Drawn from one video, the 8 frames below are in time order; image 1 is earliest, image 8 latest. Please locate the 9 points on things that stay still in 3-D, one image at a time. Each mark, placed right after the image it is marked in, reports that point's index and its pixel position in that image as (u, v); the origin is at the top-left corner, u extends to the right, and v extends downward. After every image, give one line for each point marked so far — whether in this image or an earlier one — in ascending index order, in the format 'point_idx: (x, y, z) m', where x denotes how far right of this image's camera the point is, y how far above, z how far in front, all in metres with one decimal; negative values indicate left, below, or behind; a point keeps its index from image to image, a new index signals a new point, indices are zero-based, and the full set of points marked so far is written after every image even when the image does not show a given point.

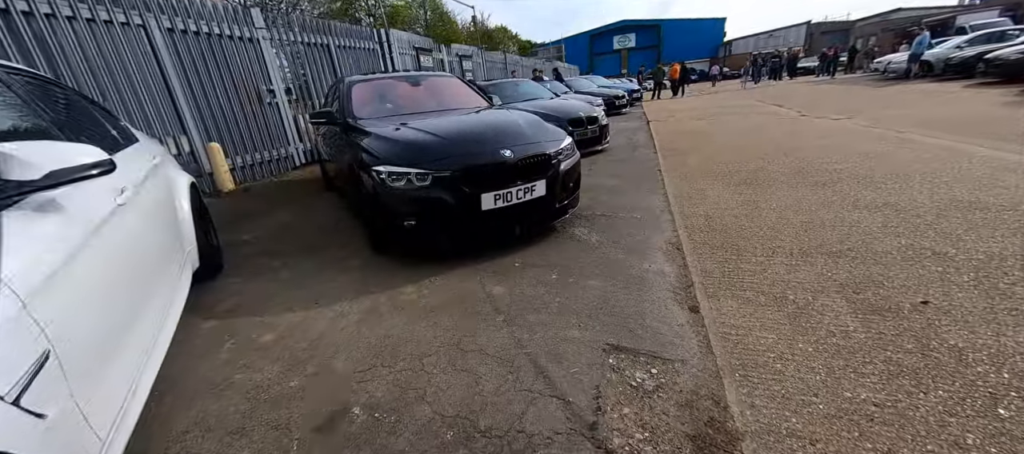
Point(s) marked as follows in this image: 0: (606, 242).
0: (+0.7, -0.1, +3.2) m
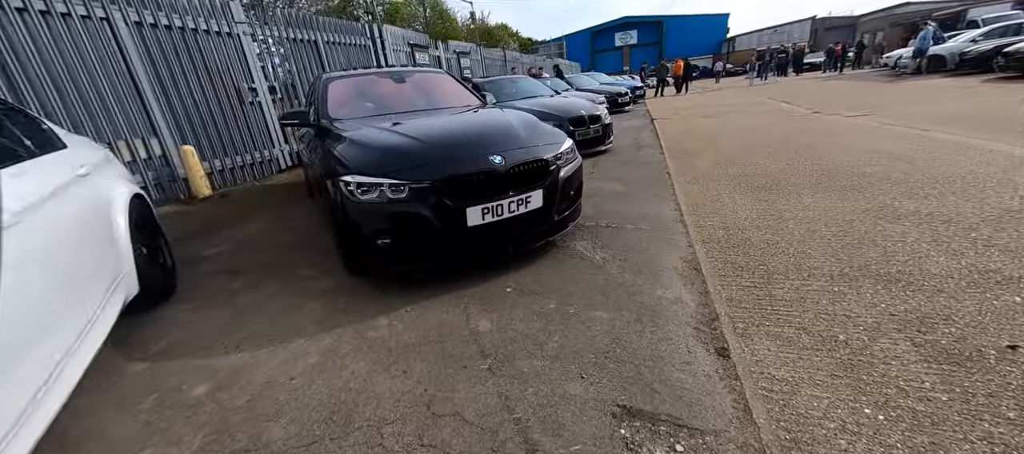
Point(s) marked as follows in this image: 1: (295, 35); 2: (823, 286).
0: (+0.7, -0.2, +2.8) m
1: (-4.0, +3.5, +7.3) m
2: (+1.7, -0.3, +2.2) m
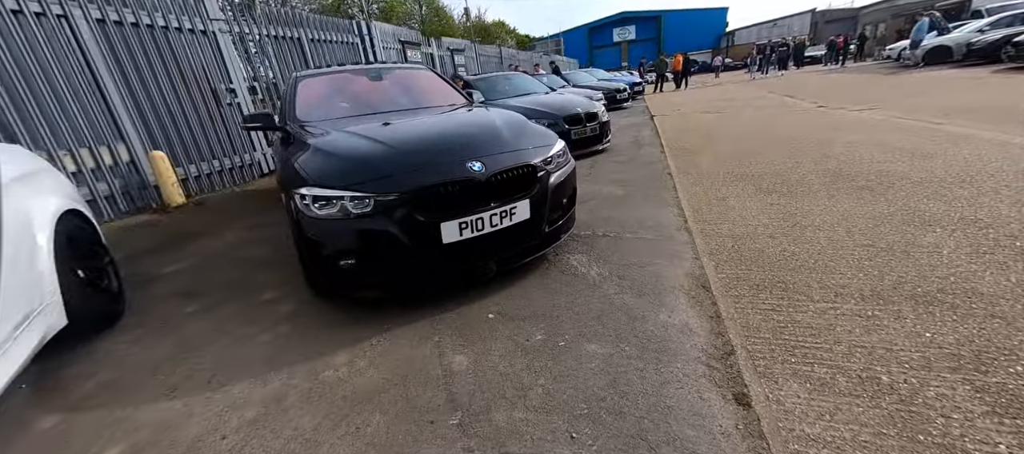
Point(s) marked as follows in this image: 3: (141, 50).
0: (+0.6, -0.3, +2.4) m
1: (-4.1, +3.4, +7.0) m
2: (+1.6, -0.4, +1.9) m
3: (-4.5, +2.2, +4.9) m
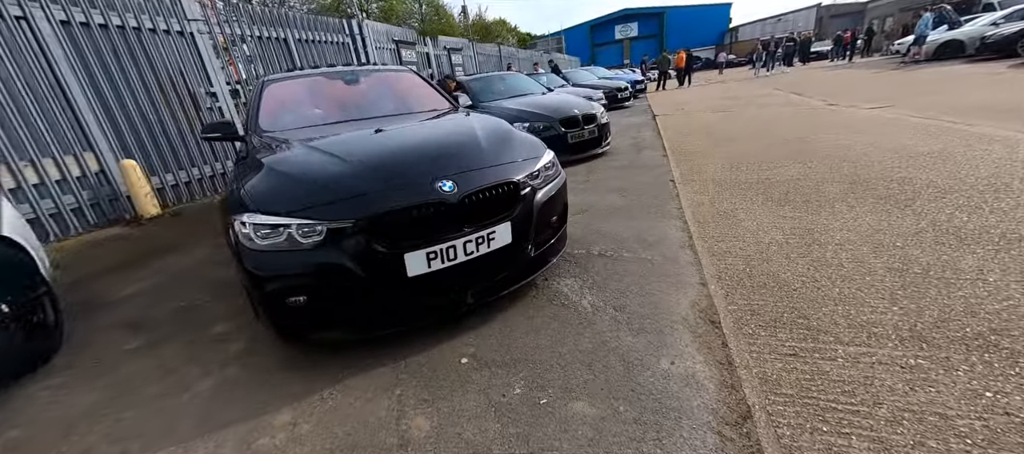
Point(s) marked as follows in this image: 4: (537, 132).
0: (+0.5, -0.4, +2.2) m
1: (-4.2, +3.2, +6.7) m
2: (+1.5, -0.5, +1.6) m
3: (-4.6, +2.0, +4.7) m
4: (+0.3, +1.3, +5.5) m
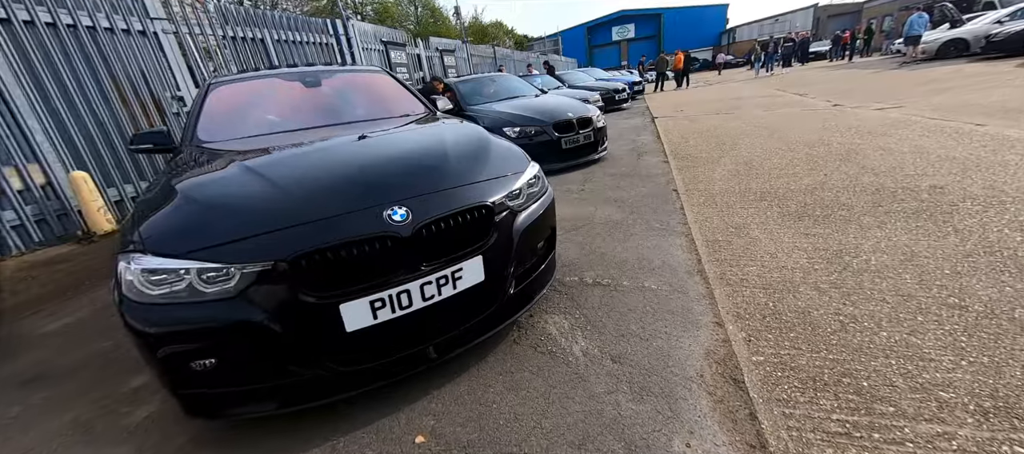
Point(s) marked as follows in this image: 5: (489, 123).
0: (+0.4, -0.6, +1.8) m
1: (-4.4, +3.0, +6.3) m
2: (+1.4, -0.6, +1.2) m
3: (-4.8, +1.8, +4.3) m
4: (+0.2, +1.1, +5.1) m
5: (-0.3, +1.4, +5.4) m
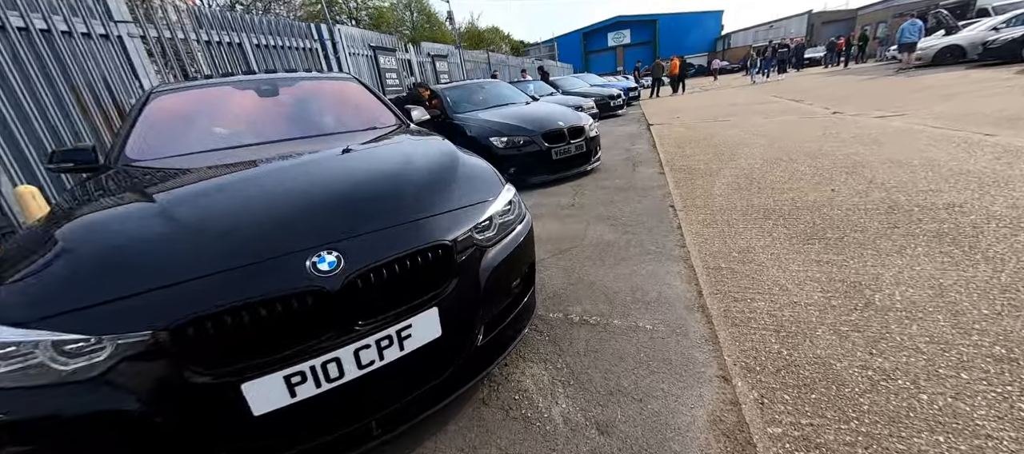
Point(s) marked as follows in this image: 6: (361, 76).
0: (+0.2, -0.7, +1.5) m
1: (-4.5, +2.8, +6.0) m
2: (+1.3, -0.8, +0.9) m
3: (-4.9, +1.7, +4.0) m
4: (+0.1, +1.0, +4.8) m
5: (-0.5, +1.2, +5.1) m
6: (-3.4, +3.5, +9.2) m
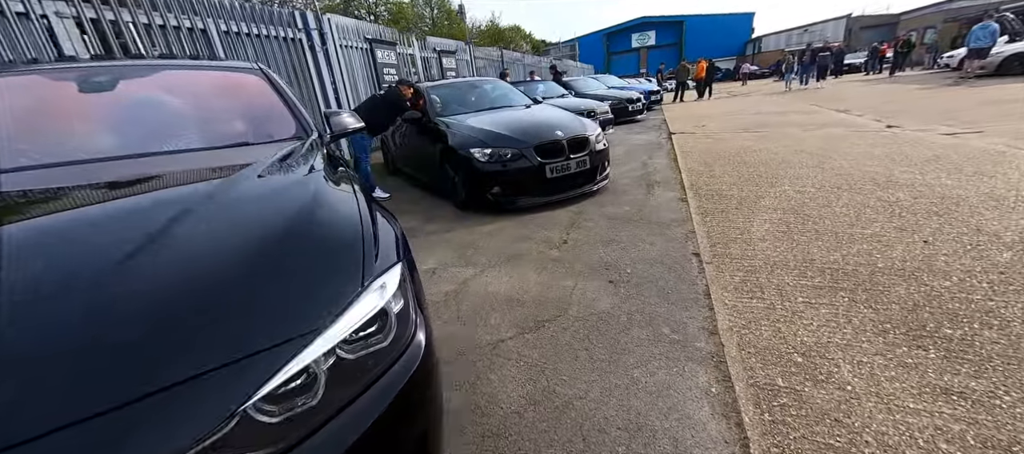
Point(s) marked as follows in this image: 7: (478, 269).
0: (-0.1, -1.0, +0.5) m
1: (-4.5, +2.7, +5.3) m
2: (+0.9, -1.2, 0.0) m
3: (-5.1, +1.5, +3.2) m
4: (-0.1, +0.6, +3.9) m
5: (-0.6, +0.9, +4.2) m
6: (-3.3, +3.3, +8.4) m
7: (-0.2, -0.3, +2.8) m
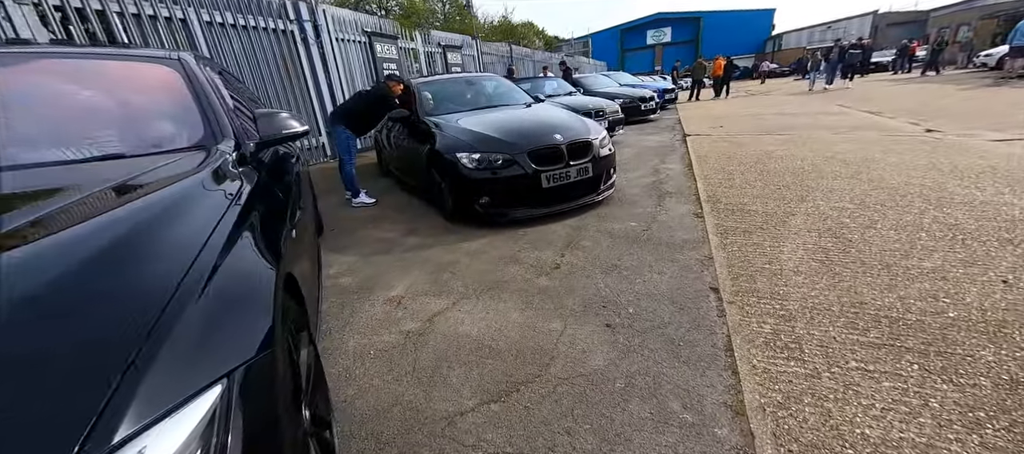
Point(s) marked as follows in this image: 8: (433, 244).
0: (-0.3, -1.2, +0.1) m
1: (-4.5, +2.6, +4.9) m
2: (+0.7, -1.3, -0.5) m
3: (-5.1, +1.5, +2.9) m
4: (-0.2, +0.5, +3.4) m
5: (-0.6, +0.8, +3.8) m
6: (-3.2, +3.2, +8.0) m
7: (-0.4, -0.4, +2.4) m
8: (-0.7, -0.1, +3.4) m
